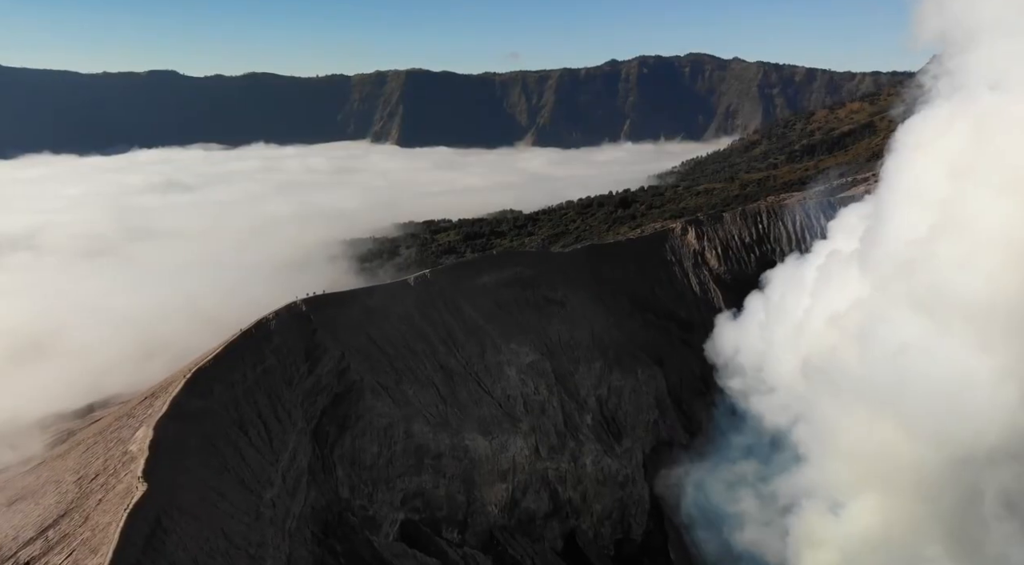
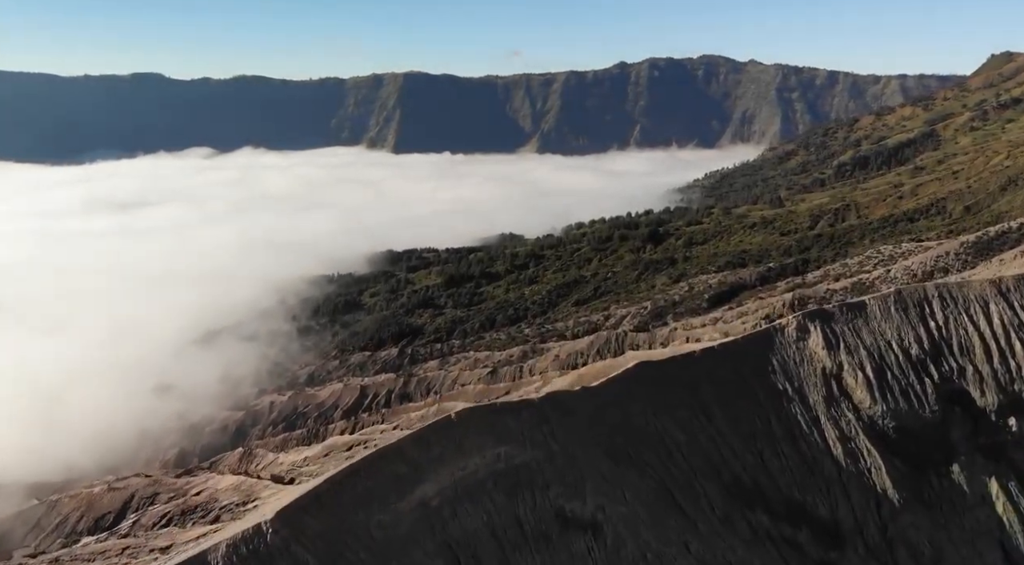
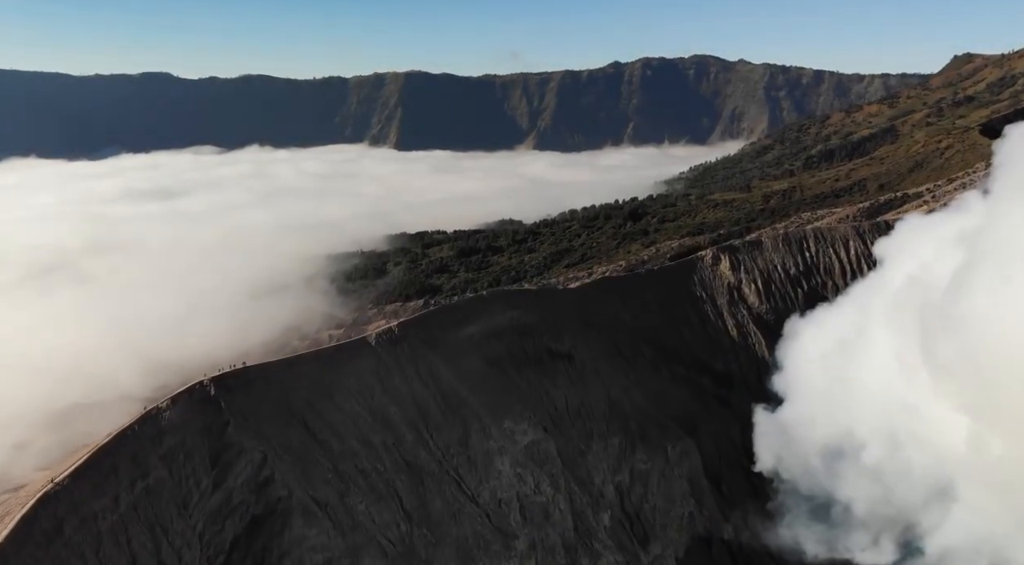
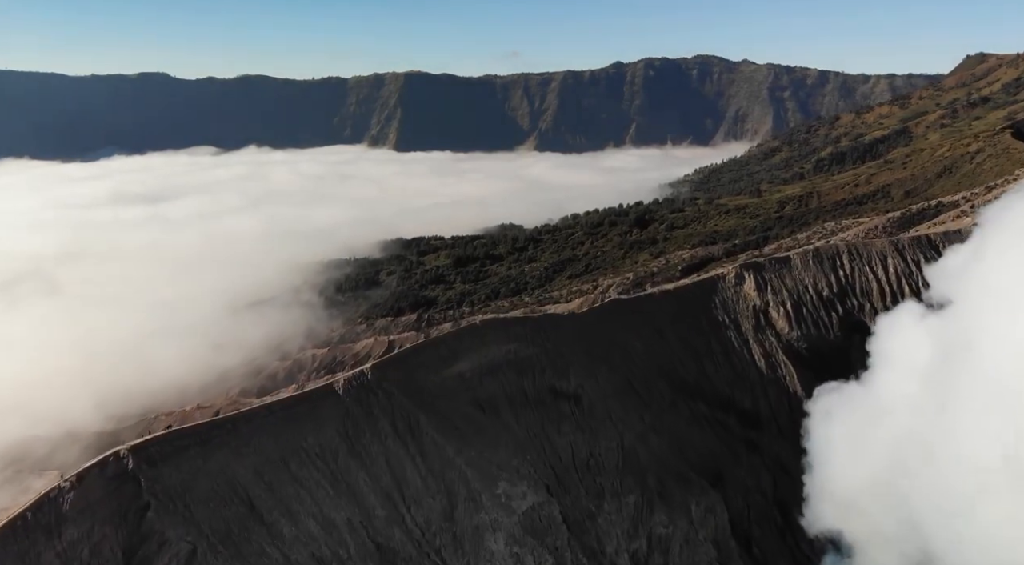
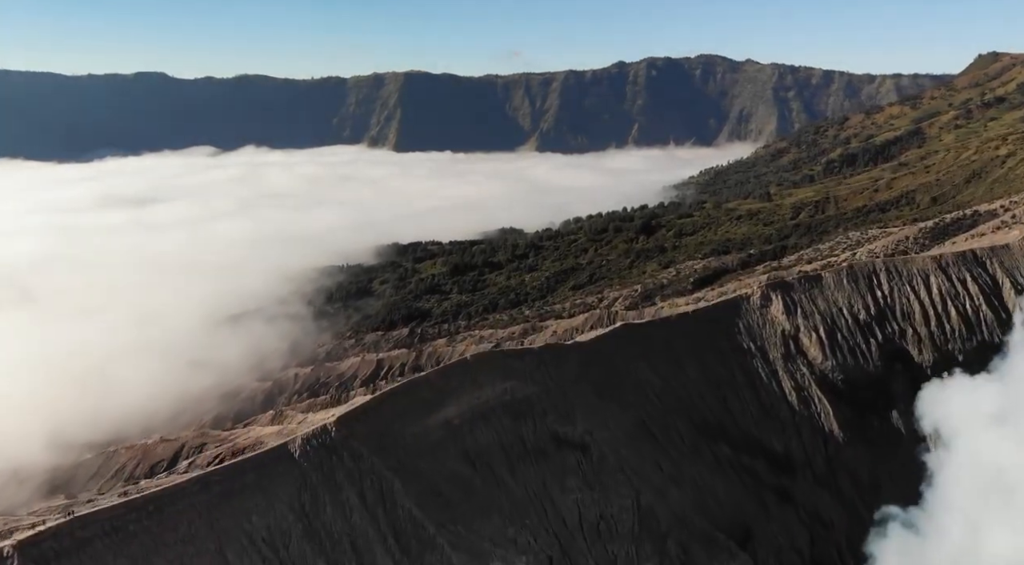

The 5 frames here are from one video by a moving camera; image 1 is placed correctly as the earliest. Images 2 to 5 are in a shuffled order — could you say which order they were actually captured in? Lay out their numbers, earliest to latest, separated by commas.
3, 4, 5, 2
